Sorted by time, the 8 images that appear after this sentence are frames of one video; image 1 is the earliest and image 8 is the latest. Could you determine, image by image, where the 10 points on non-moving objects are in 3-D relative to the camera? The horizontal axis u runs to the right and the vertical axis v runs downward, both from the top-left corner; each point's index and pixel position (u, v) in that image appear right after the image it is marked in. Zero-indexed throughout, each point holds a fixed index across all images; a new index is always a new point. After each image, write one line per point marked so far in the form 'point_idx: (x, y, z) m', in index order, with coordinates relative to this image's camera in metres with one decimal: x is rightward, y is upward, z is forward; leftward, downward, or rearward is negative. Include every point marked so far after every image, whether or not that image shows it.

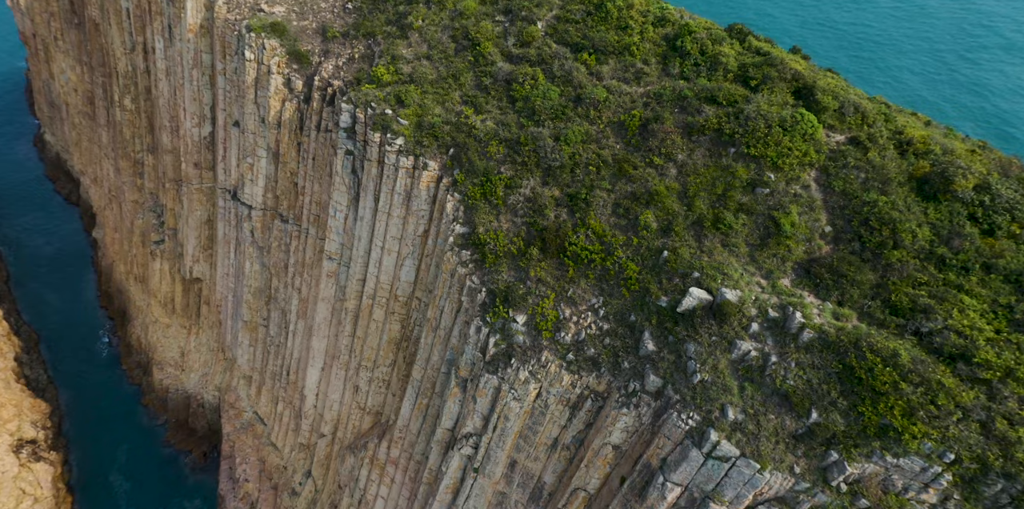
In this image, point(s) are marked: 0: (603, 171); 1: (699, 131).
0: (+2.7, +2.6, +19.5) m
1: (+5.5, +3.5, +18.6) m
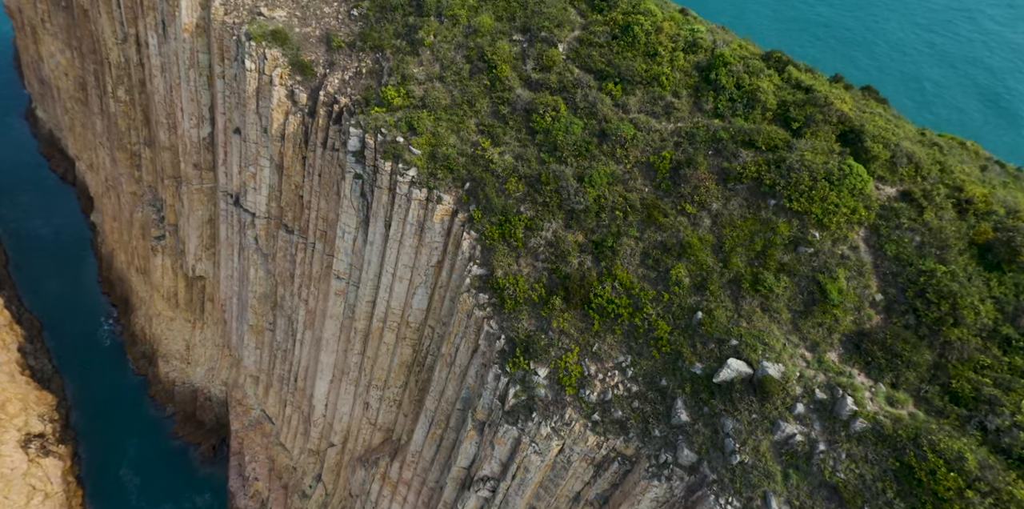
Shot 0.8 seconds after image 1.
0: (+3.3, +1.1, +18.3) m
1: (+6.1, +2.0, +17.4) m
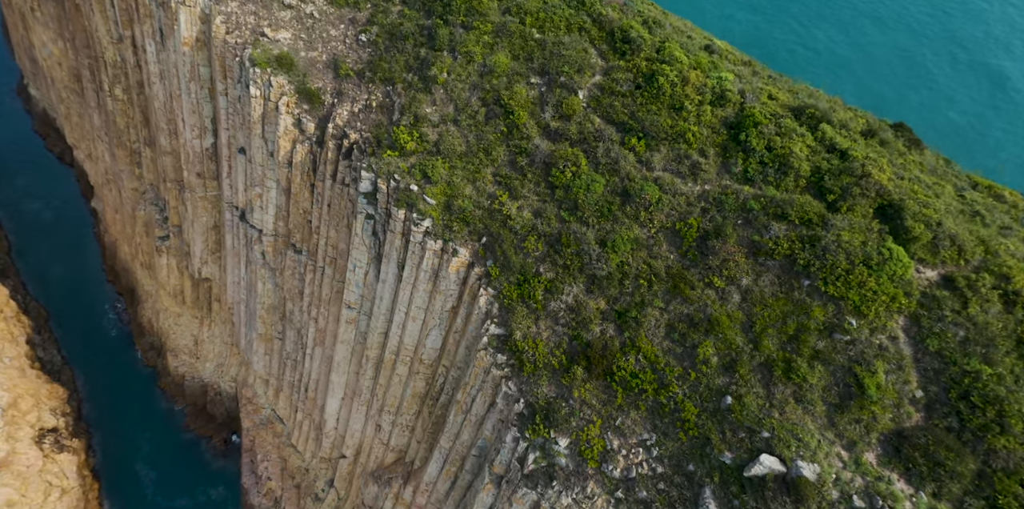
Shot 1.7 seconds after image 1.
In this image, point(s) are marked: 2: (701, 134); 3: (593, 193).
0: (+3.9, -0.8, +17.6) m
1: (+6.6, 0.0, +16.6) m
2: (+5.5, +3.5, +18.7) m
3: (+2.4, +1.8, +19.1) m
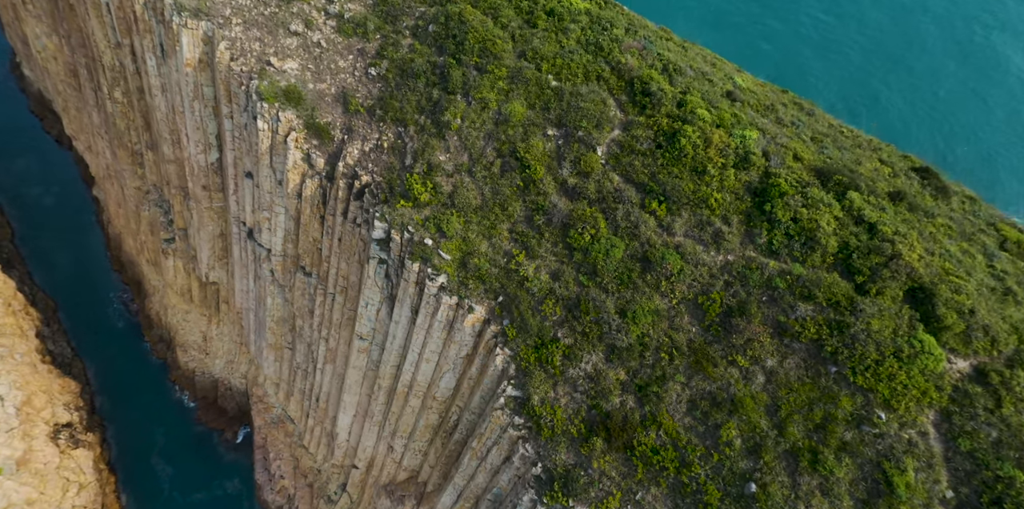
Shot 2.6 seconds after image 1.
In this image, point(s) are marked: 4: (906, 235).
0: (+4.4, -2.8, +17.3) m
1: (+7.2, -2.0, +16.3) m
2: (+6.0, +1.5, +18.2) m
3: (+2.9, -0.1, +18.6) m
4: (+10.4, +0.5, +17.0) m
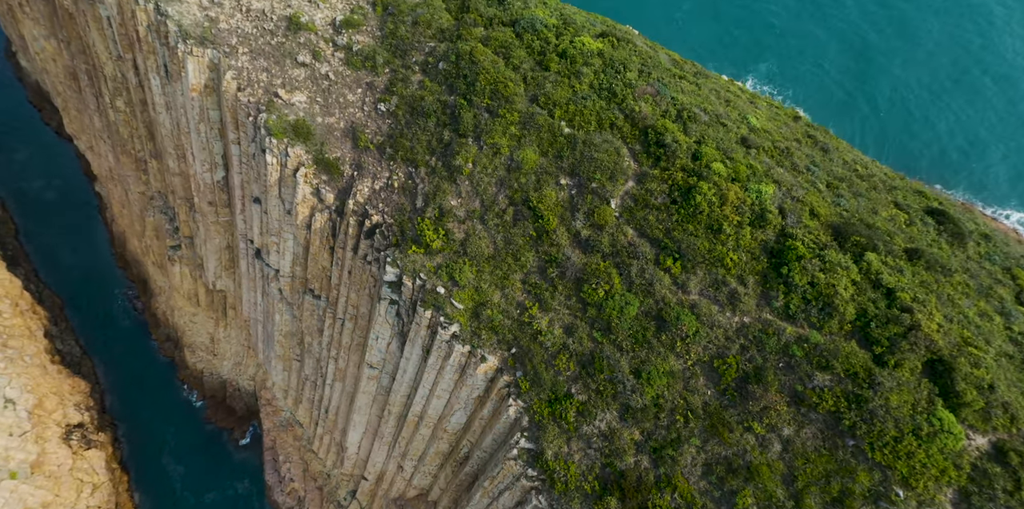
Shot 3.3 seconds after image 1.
0: (+4.8, -4.5, +17.3) m
1: (+7.6, -3.7, +16.2) m
2: (+6.4, -0.1, +18.1) m
3: (+3.3, -1.8, +18.6) m
4: (+10.8, -1.2, +16.8) m
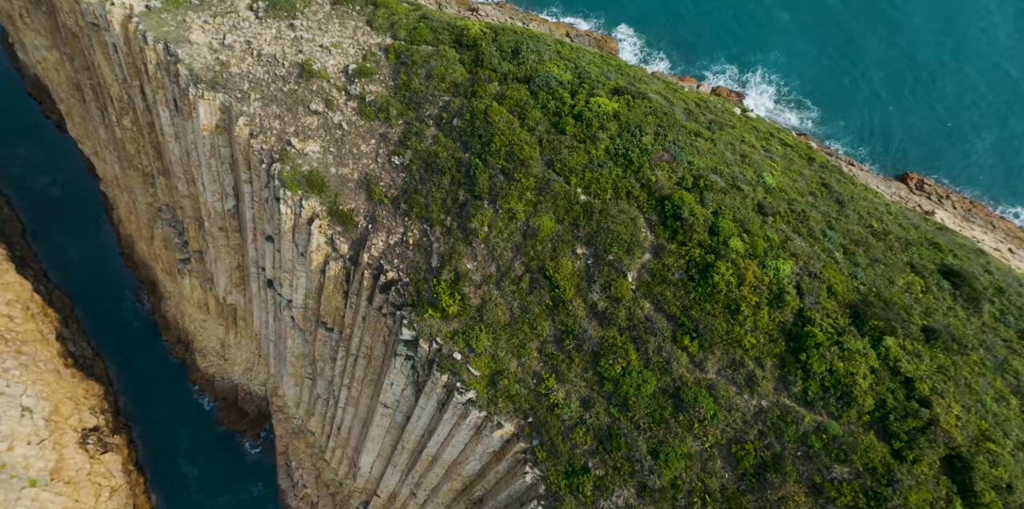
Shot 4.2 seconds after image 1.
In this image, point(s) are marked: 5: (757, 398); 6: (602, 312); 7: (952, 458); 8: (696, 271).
0: (+5.3, -6.9, +17.5) m
1: (+8.1, -6.1, +16.4) m
2: (+6.9, -2.4, +18.1) m
3: (+3.8, -4.1, +18.7) m
4: (+11.3, -3.5, +16.9) m
5: (+6.7, -3.9, +17.7) m
6: (+2.8, -1.8, +19.9) m
7: (+11.1, -4.9, +16.2) m
8: (+5.5, -0.4, +19.3) m
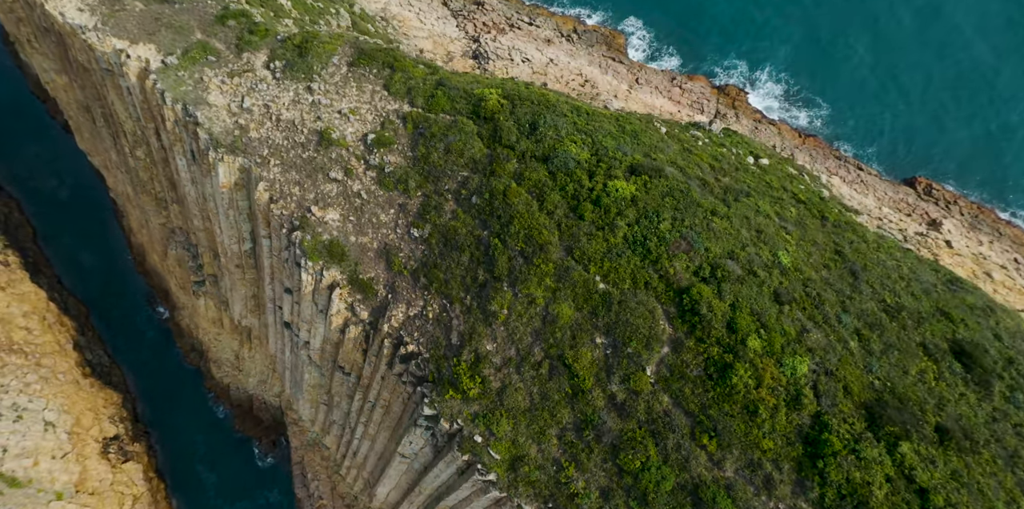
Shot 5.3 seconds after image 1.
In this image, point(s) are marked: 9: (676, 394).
0: (+6.0, -9.9, +18.0) m
1: (+8.7, -9.1, +16.9) m
2: (+7.6, -5.4, +18.5) m
3: (+4.5, -7.0, +19.2) m
4: (+12.0, -6.5, +17.3) m
5: (+7.4, -6.9, +18.2) m
6: (+3.4, -4.7, +20.3) m
7: (+11.7, -8.0, +16.6) m
8: (+6.2, -3.4, +19.6) m
9: (+5.0, -4.3, +19.7) m
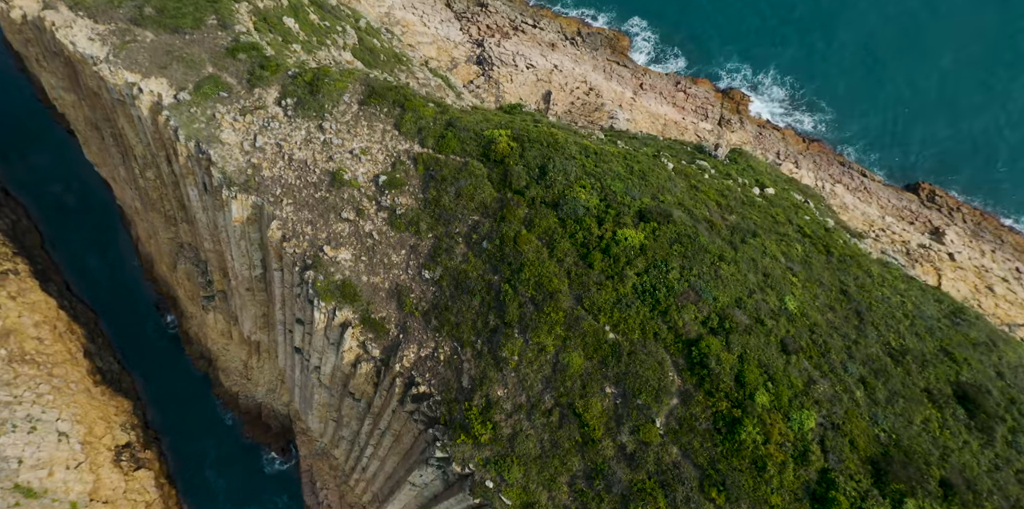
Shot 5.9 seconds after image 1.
0: (+6.4, -11.6, +18.4) m
1: (+9.1, -10.8, +17.3) m
2: (+7.9, -7.1, +18.9) m
3: (+4.9, -8.7, +19.6) m
4: (+12.3, -8.2, +17.7) m
5: (+7.8, -8.7, +18.6) m
6: (+3.8, -6.4, +20.7) m
7: (+12.1, -9.7, +17.0) m
8: (+6.6, -5.1, +20.0) m
9: (+5.4, -6.0, +20.1) m
